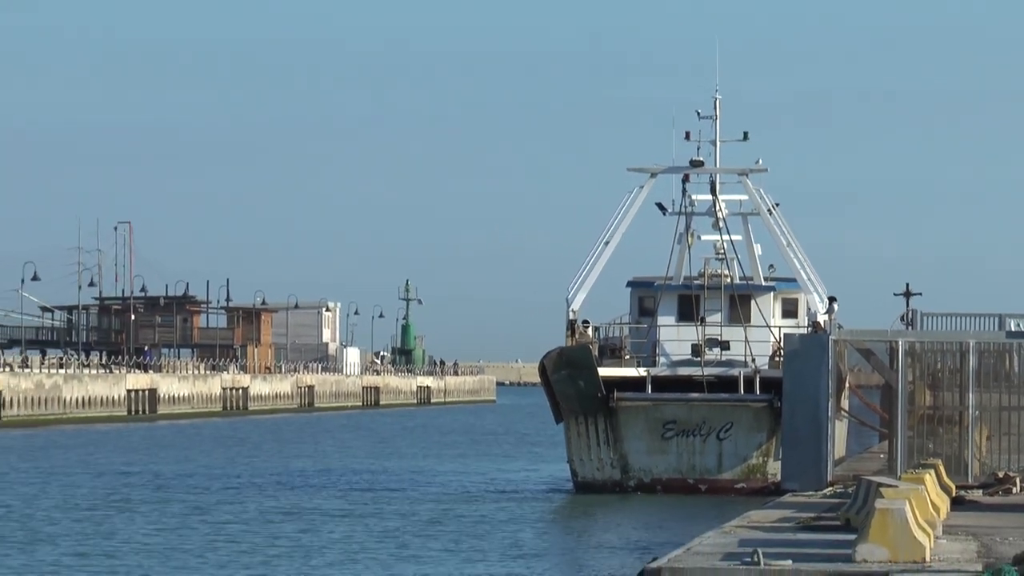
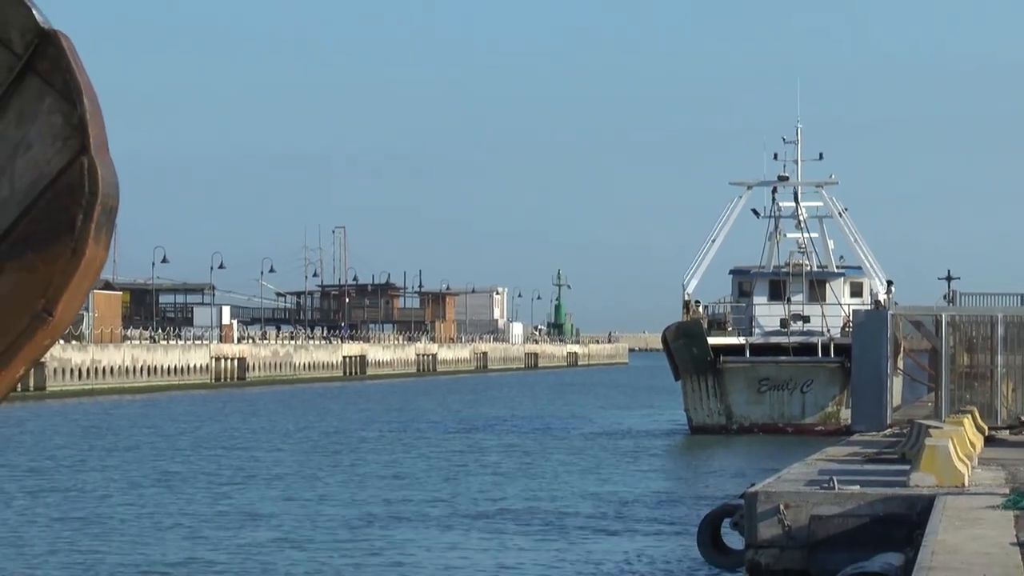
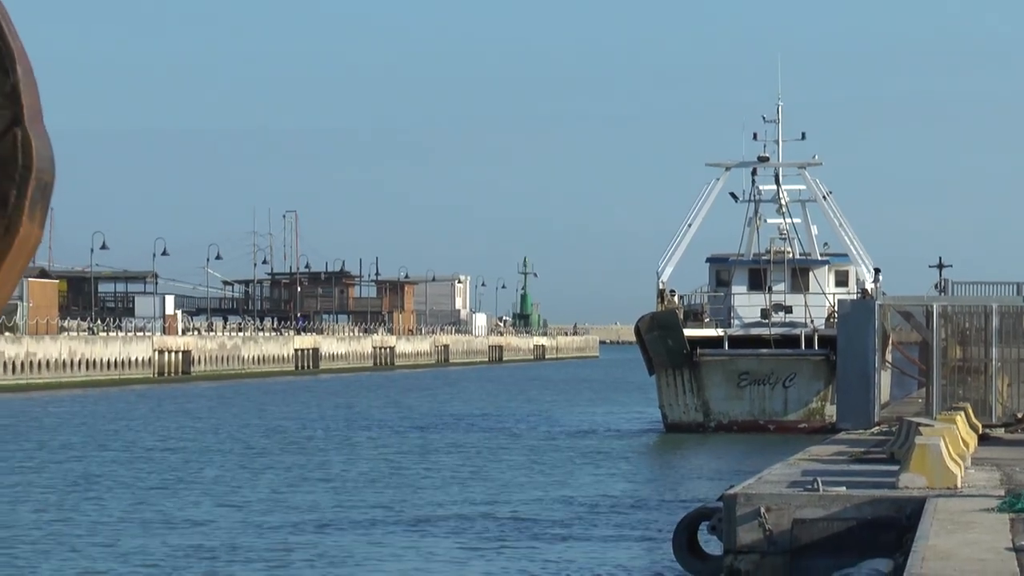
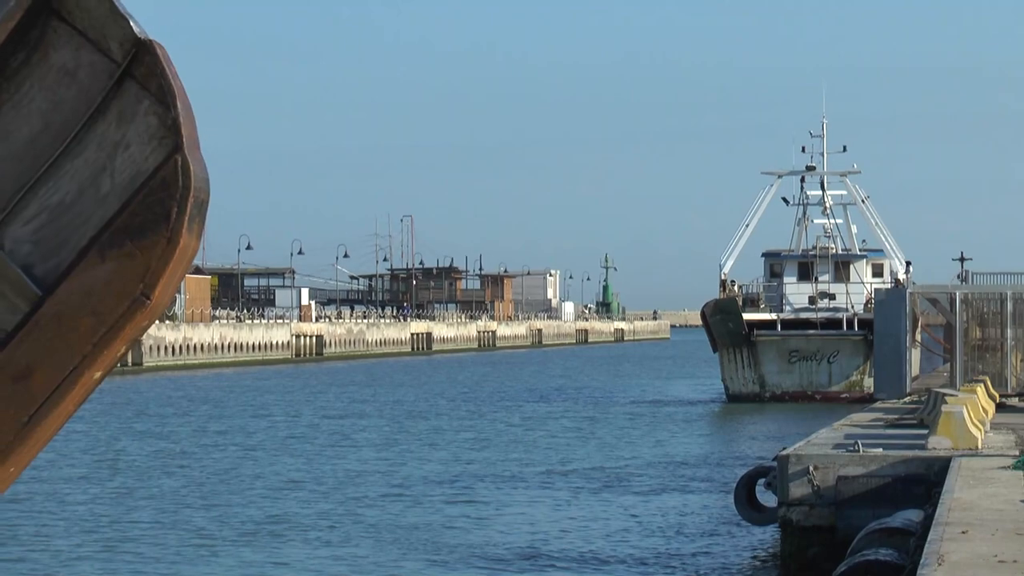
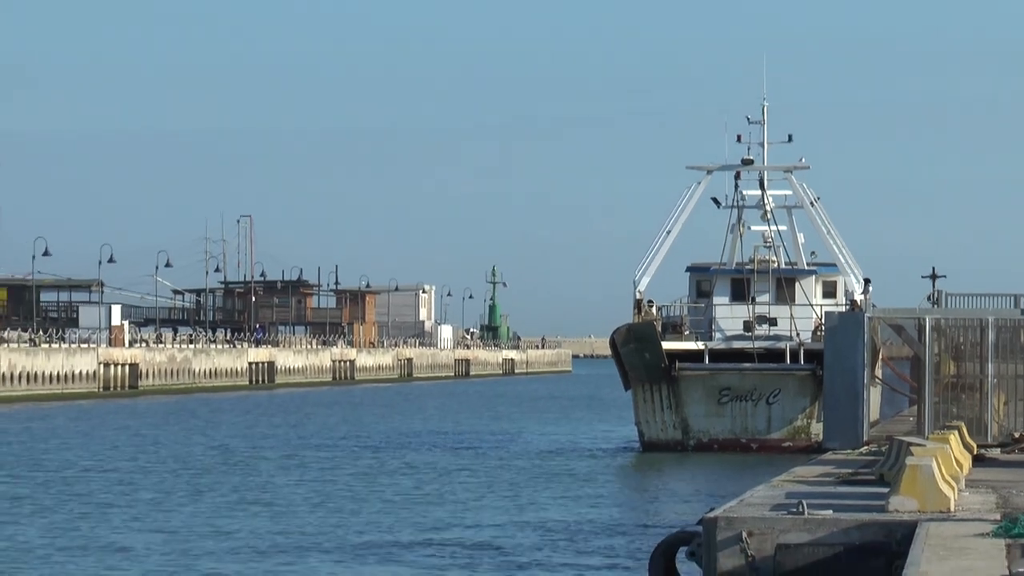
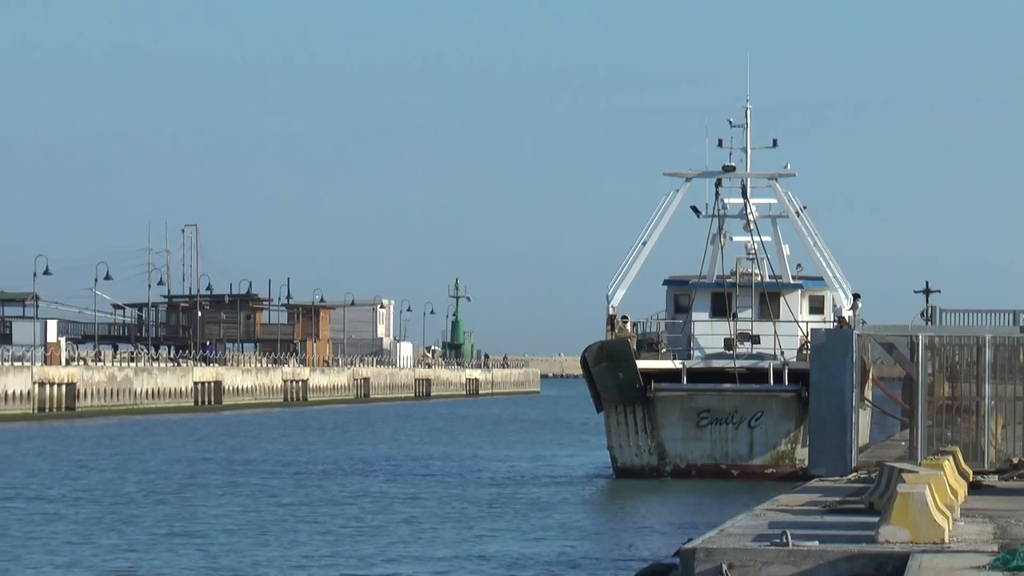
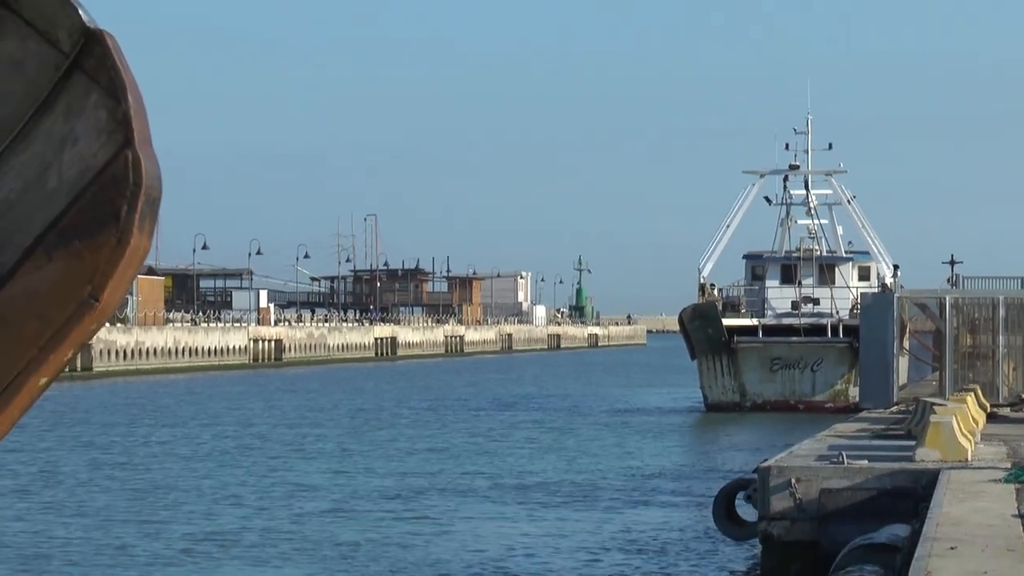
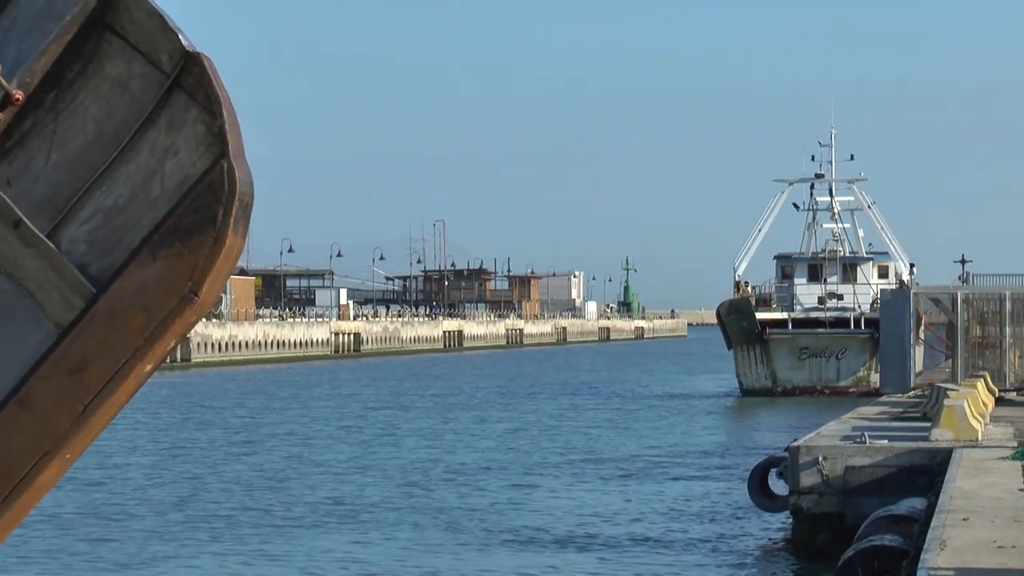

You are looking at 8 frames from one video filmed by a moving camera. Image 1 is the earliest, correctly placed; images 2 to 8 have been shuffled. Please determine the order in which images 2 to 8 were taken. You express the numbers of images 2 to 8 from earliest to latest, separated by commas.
6, 5, 3, 2, 7, 4, 8
